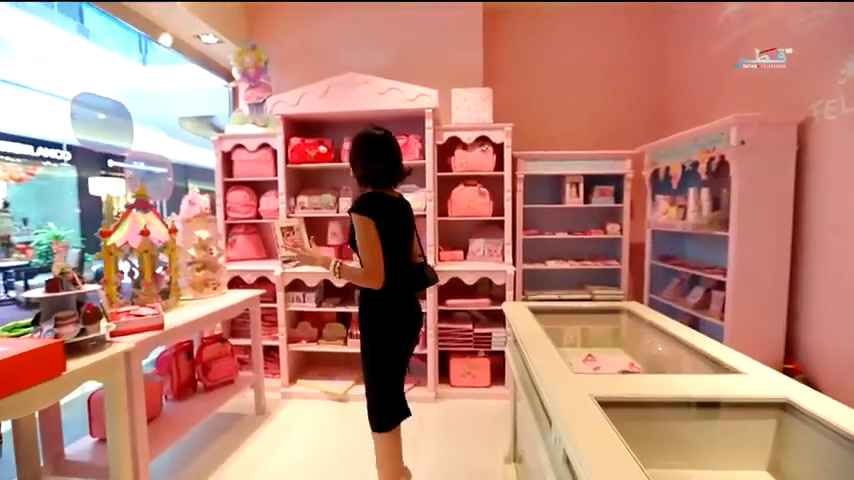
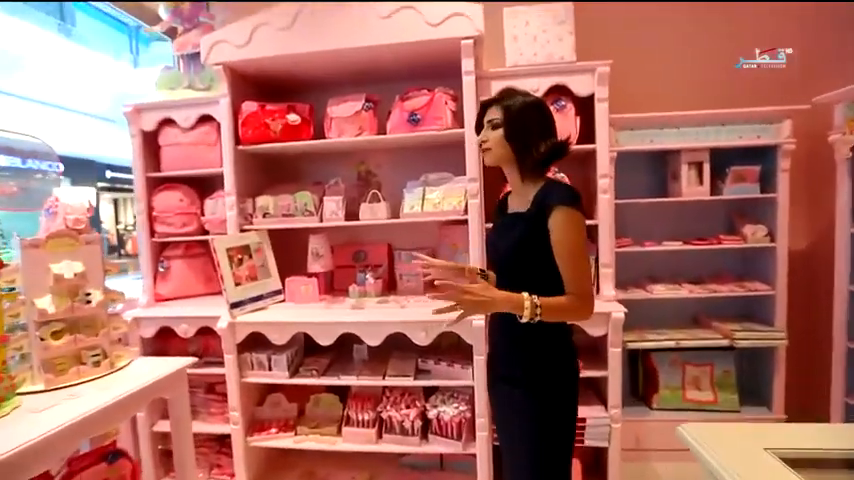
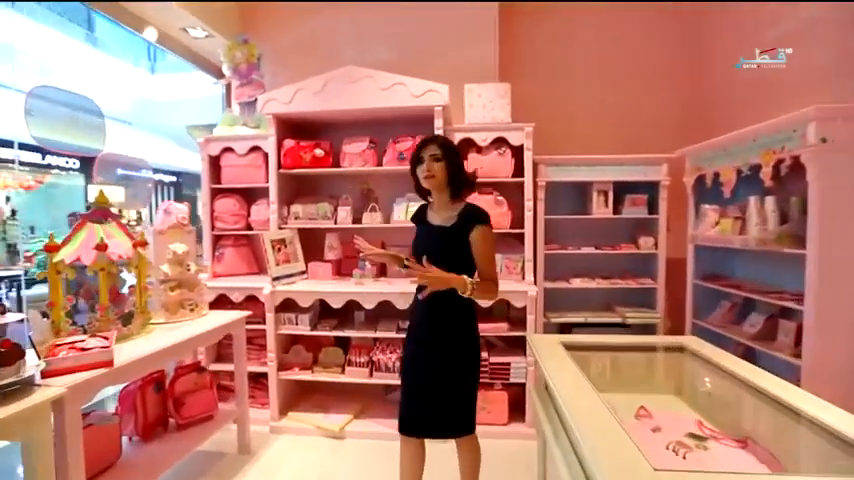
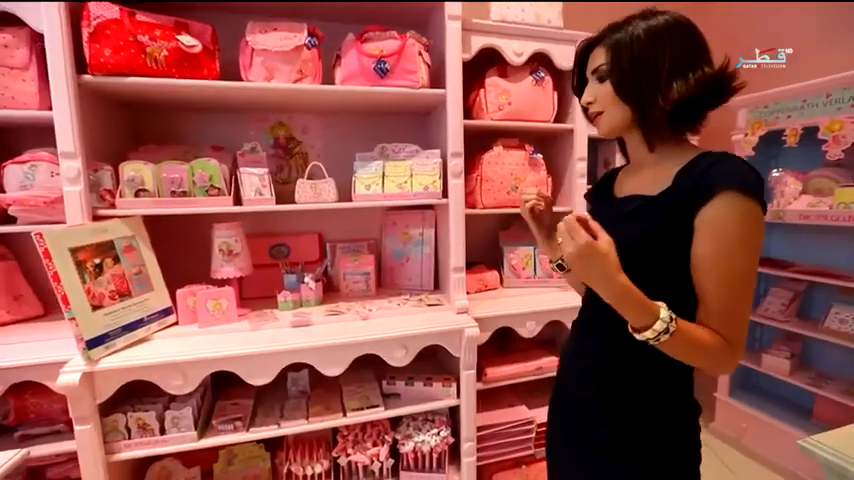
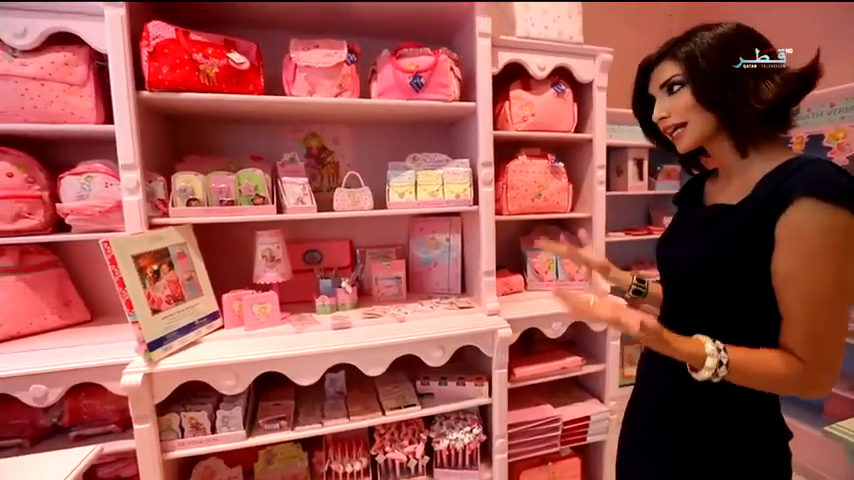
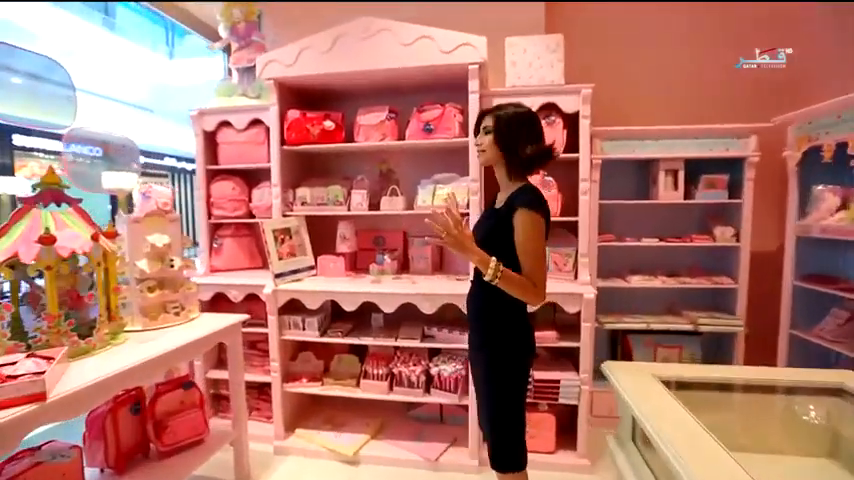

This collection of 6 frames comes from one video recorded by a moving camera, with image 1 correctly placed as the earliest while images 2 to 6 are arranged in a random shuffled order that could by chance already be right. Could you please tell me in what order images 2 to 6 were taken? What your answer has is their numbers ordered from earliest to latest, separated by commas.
3, 6, 2, 4, 5
